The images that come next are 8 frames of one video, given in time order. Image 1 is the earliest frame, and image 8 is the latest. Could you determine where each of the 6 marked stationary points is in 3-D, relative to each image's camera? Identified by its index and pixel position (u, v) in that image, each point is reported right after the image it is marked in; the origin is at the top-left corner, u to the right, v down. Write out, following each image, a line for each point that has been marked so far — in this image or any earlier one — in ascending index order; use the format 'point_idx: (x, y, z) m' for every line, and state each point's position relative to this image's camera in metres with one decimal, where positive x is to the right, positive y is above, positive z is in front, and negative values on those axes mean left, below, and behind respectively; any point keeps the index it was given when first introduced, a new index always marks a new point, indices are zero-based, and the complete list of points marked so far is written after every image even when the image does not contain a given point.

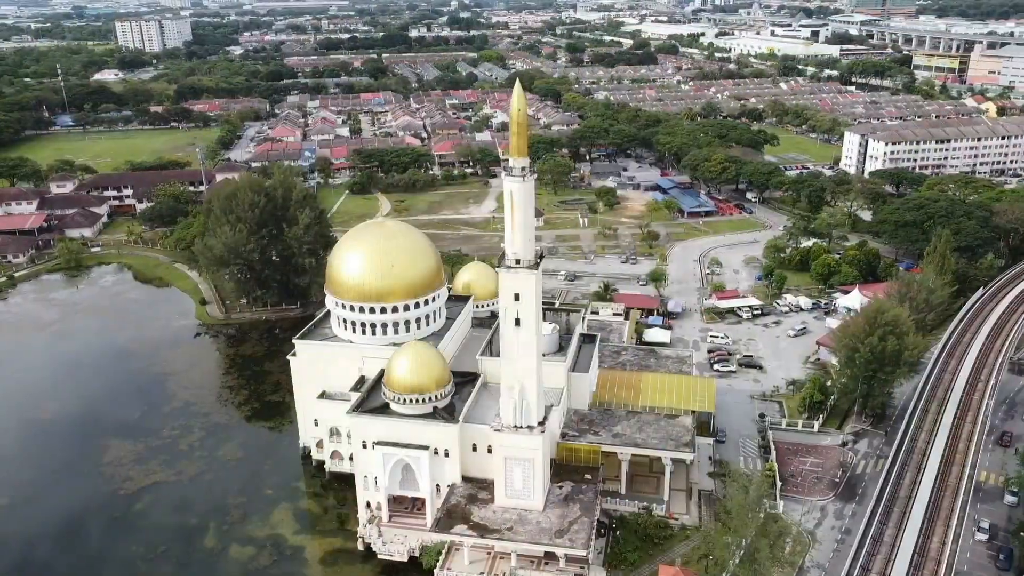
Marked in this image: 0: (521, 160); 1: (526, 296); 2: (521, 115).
0: (+0.1, +2.6, +16.8) m
1: (+0.3, -0.2, +17.3) m
2: (+0.2, +3.5, +16.3) m
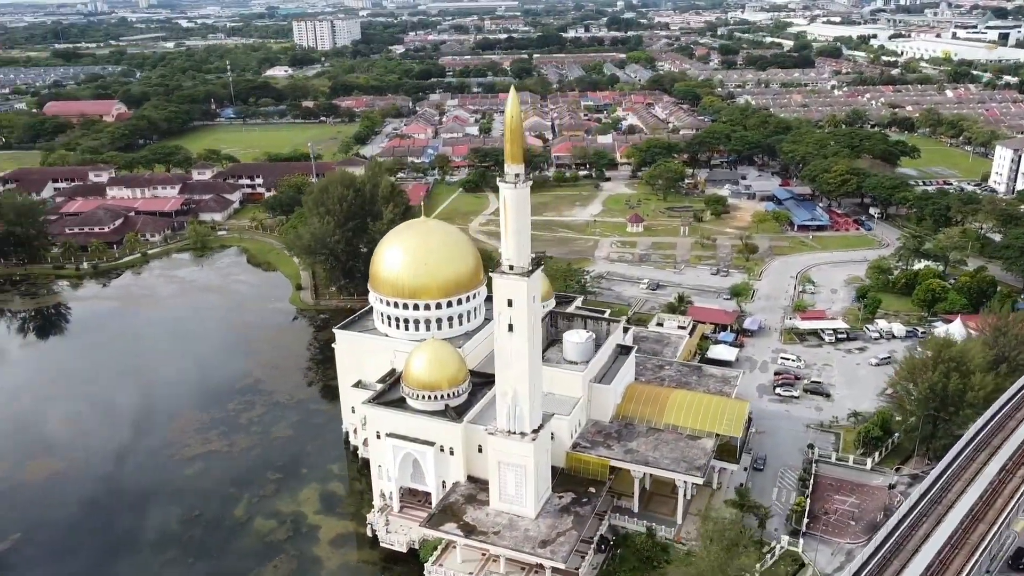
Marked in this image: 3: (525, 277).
0: (+0.1, +2.5, +16.8) m
1: (+0.2, -0.3, +17.3) m
2: (+0.1, +3.3, +16.3) m
3: (+0.3, +0.2, +17.1) m
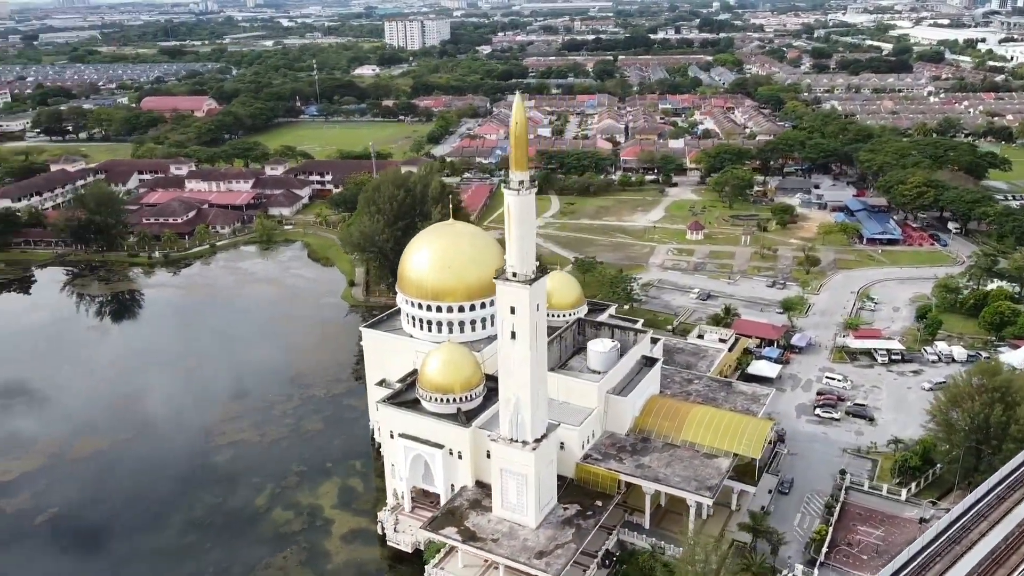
0: (+0.2, +2.4, +16.6) m
1: (+0.2, -0.5, +17.1) m
2: (+0.2, +3.2, +16.1) m
3: (+0.3, +0.1, +17.0) m
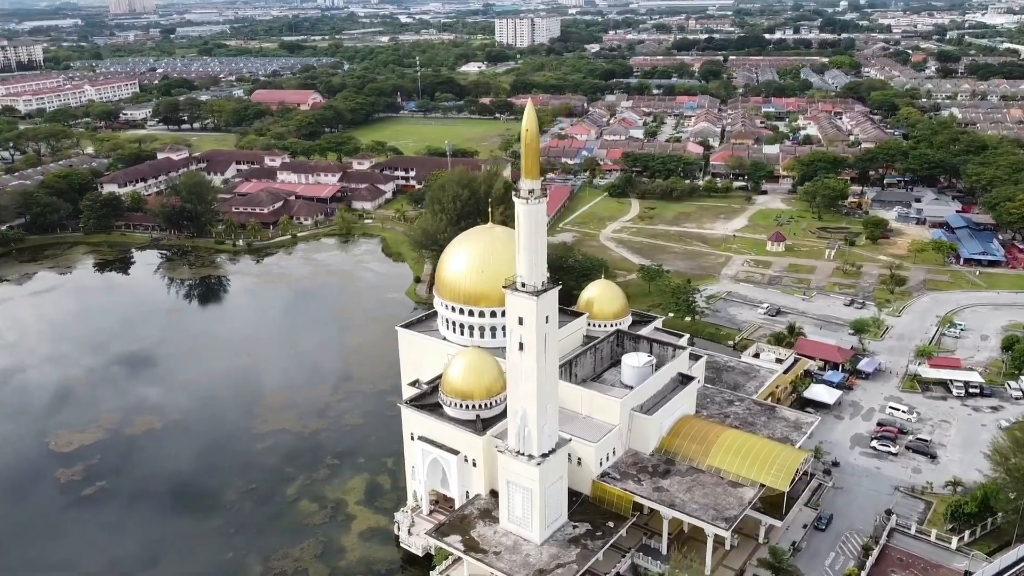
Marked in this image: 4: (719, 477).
0: (+0.4, +2.1, +16.2) m
1: (+0.3, -0.7, +16.7) m
2: (+0.4, +3.0, +15.7) m
3: (+0.5, -0.2, +16.5) m
4: (+5.0, -4.6, +19.8) m
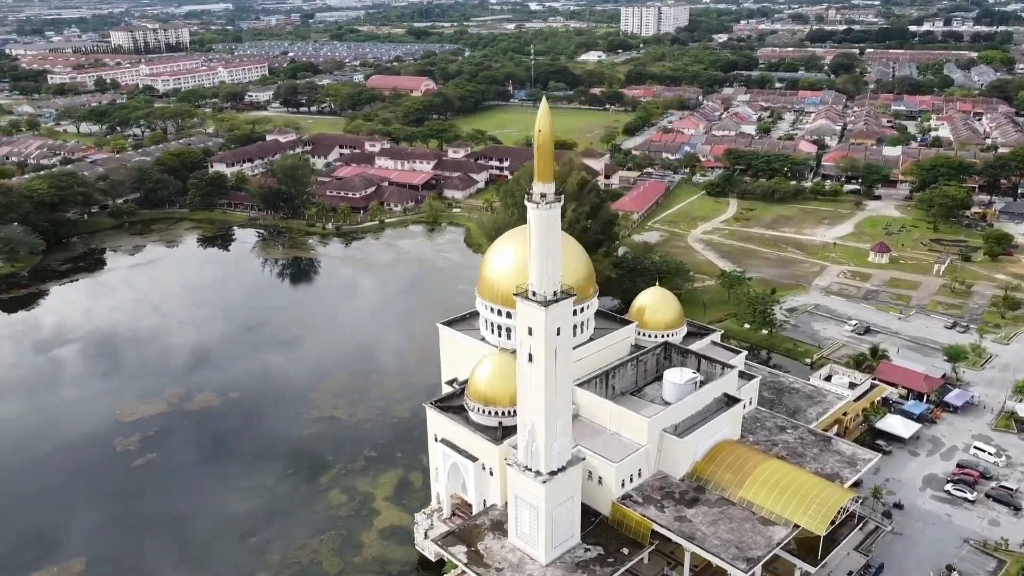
0: (+0.6, +1.9, +15.3) m
1: (+0.5, -0.9, +15.8) m
2: (+0.6, +2.8, +14.7) m
3: (+0.6, -0.3, +15.6) m
4: (+5.4, -5.0, +18.2) m
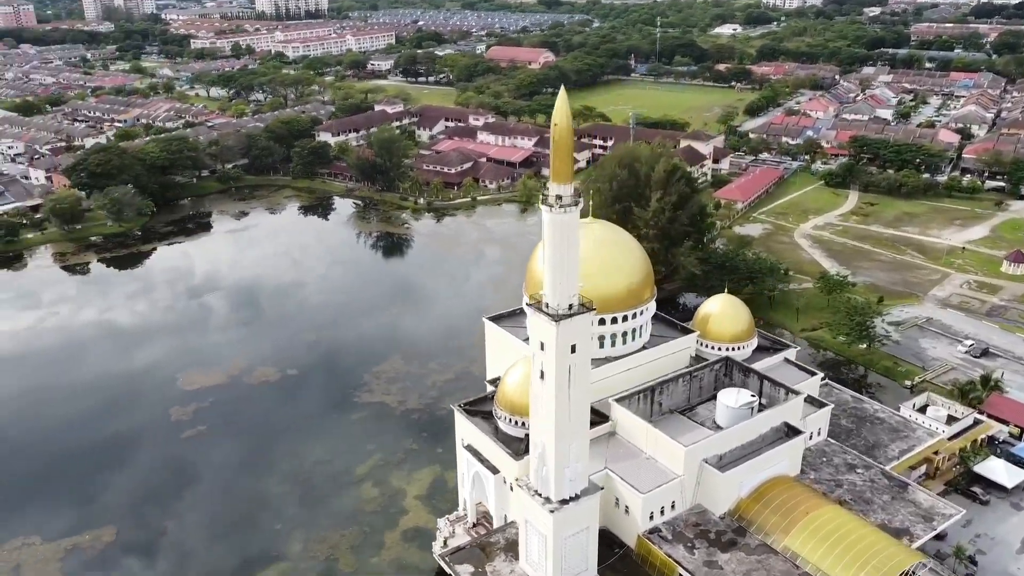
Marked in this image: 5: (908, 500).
0: (+0.9, +1.7, +13.5) m
1: (+0.6, -1.1, +14.2) m
2: (+0.8, +2.5, +13.0) m
3: (+0.8, -0.6, +13.9) m
4: (+5.6, -5.4, +16.0) m
5: (+8.7, -4.7, +17.8) m
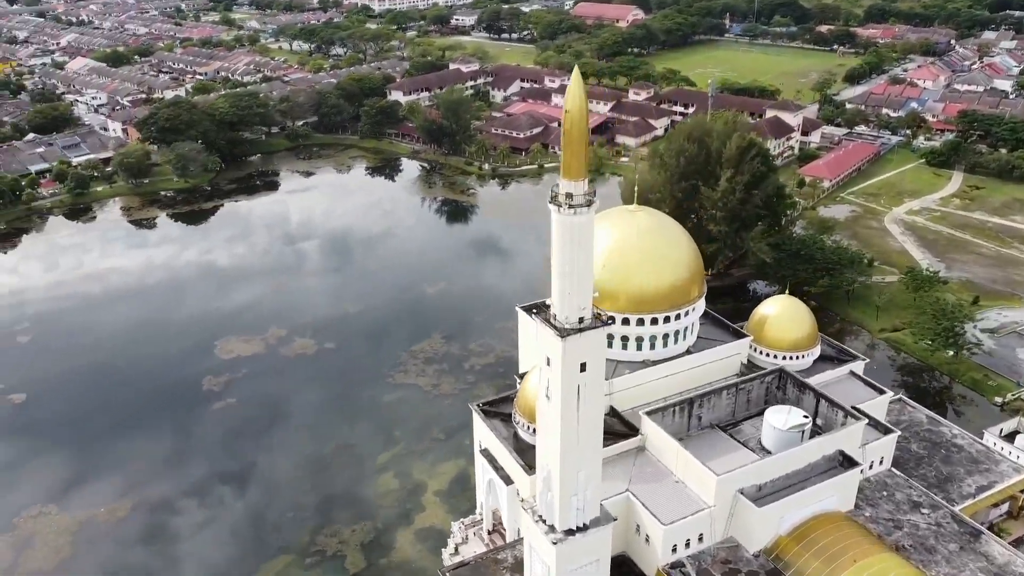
0: (+0.9, +1.5, +11.6) m
1: (+0.7, -1.2, +12.5) m
2: (+0.8, +2.3, +11.1) m
3: (+0.8, -0.7, +12.2) m
4: (+5.6, -5.7, +14.0) m
5: (+8.9, -5.0, +15.4) m
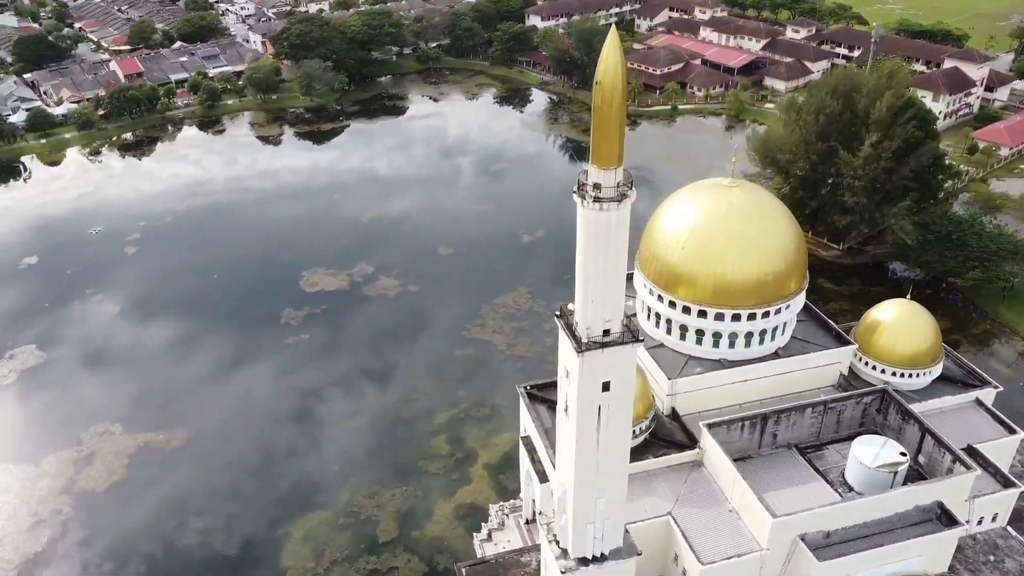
0: (+1.2, +1.4, +9.4) m
1: (+0.8, -1.3, +10.6) m
2: (+1.0, +2.1, +8.8) m
3: (+0.9, -0.8, +10.2) m
4: (+5.5, -6.1, +11.7) m
5: (+9.1, -5.6, +12.4) m
